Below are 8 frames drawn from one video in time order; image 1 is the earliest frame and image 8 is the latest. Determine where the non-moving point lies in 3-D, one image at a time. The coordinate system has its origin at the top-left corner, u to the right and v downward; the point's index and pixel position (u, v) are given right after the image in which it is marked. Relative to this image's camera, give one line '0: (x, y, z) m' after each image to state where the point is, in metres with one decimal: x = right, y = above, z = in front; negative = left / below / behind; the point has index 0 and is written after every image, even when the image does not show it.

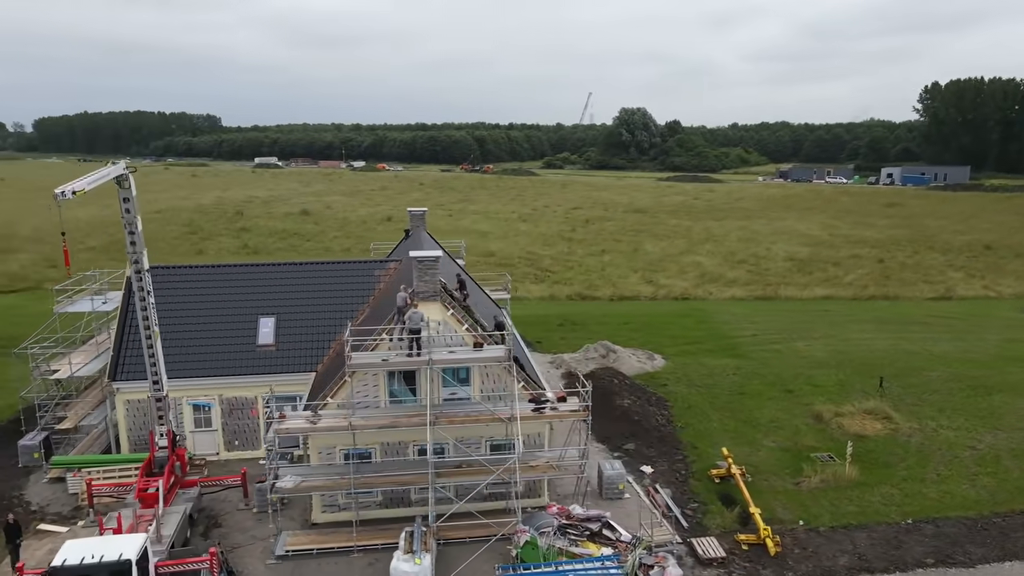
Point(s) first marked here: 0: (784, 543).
0: (+5.5, -5.2, +14.8) m
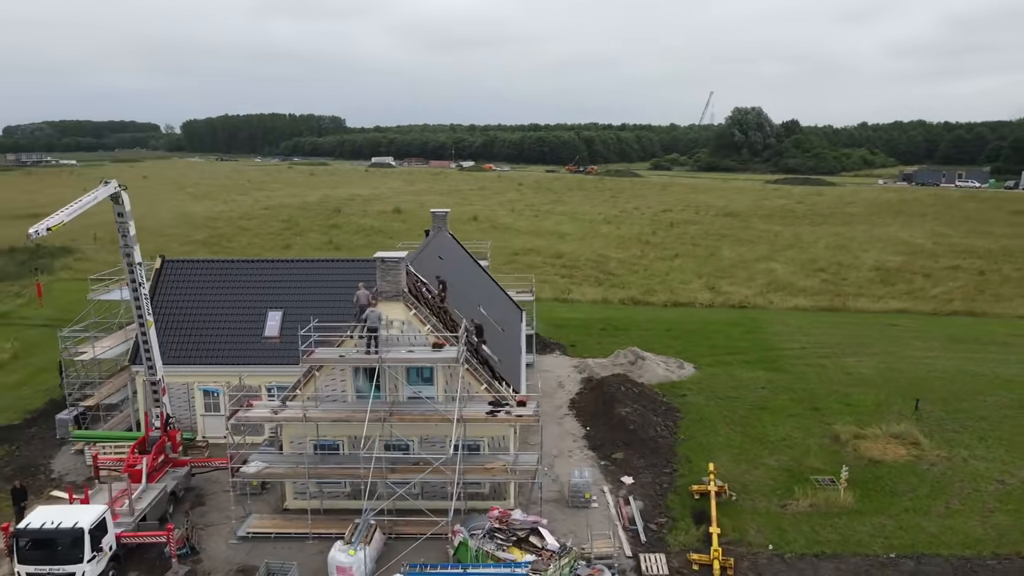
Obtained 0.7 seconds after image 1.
0: (+4.4, -5.4, +14.1) m
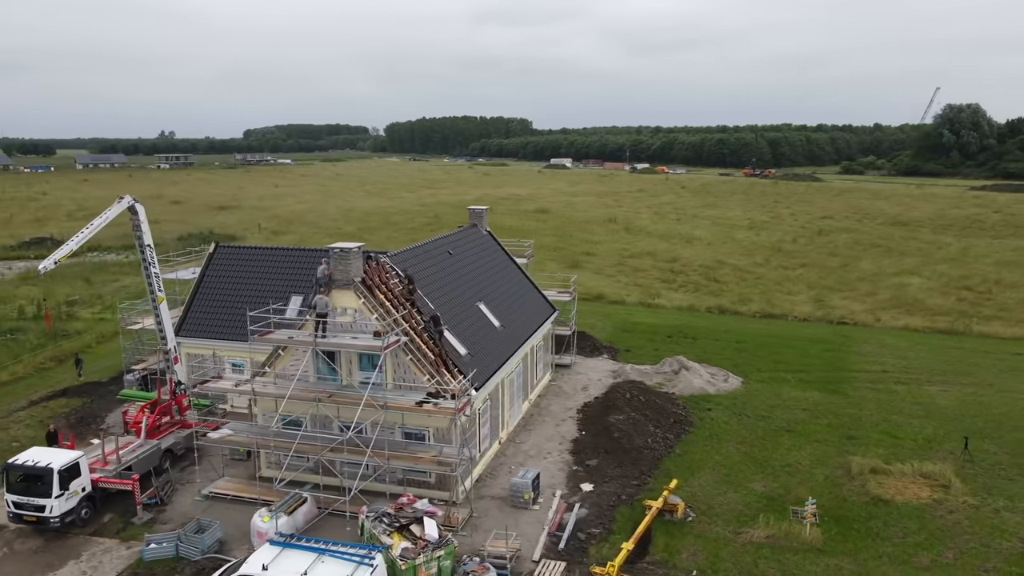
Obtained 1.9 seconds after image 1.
0: (+2.4, -5.5, +13.3) m
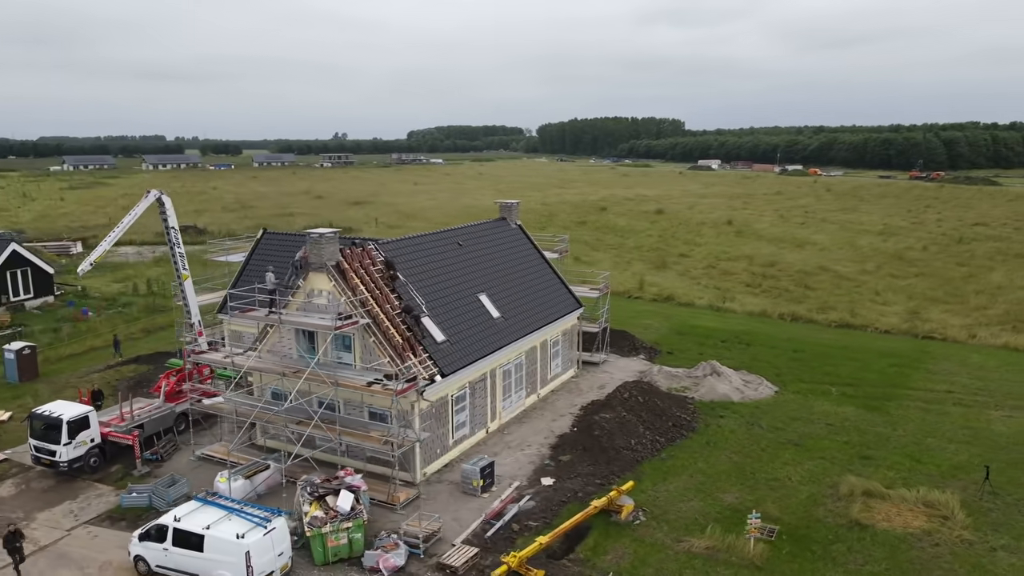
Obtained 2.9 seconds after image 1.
0: (+0.6, -5.3, +13.1) m
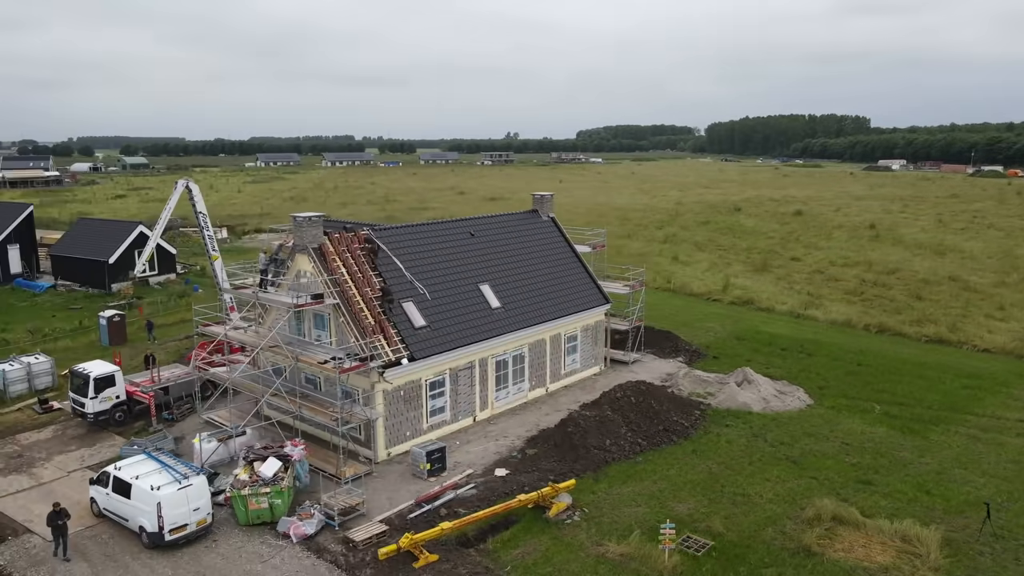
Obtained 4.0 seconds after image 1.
0: (-1.4, -5.0, +13.1) m
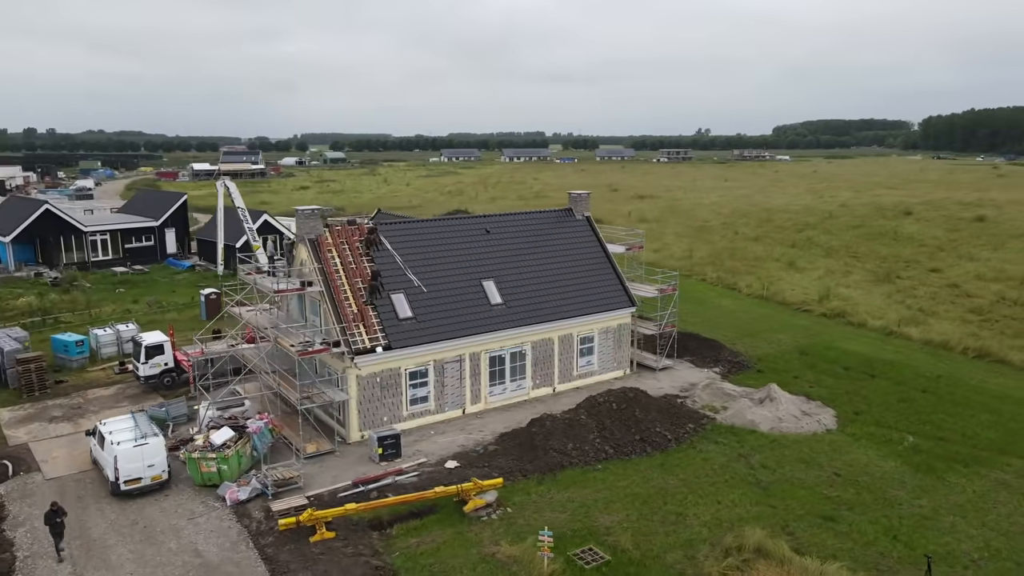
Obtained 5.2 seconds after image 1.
0: (-3.5, -4.9, +13.9) m
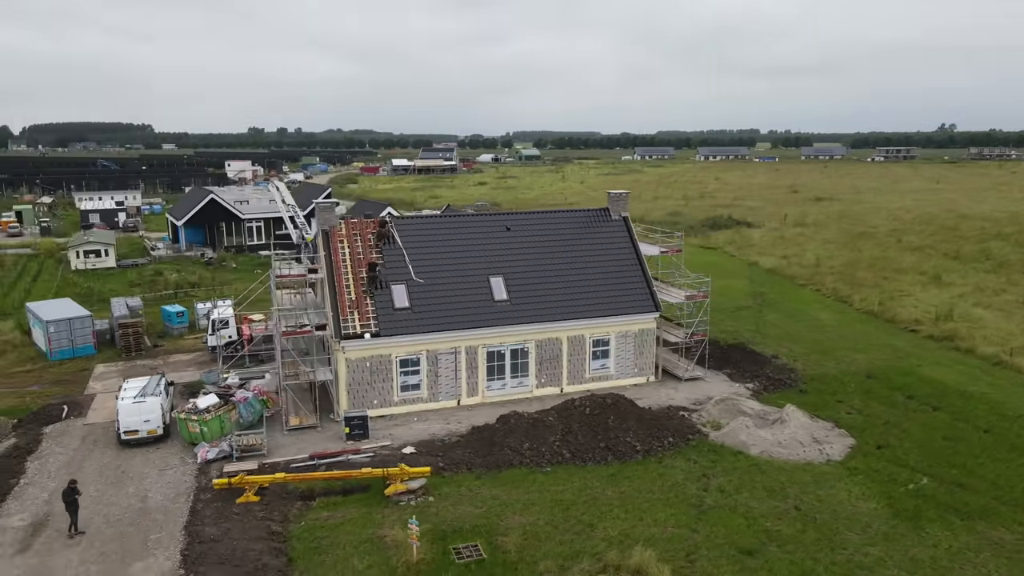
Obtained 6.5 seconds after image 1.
0: (-5.5, -4.6, +15.3) m
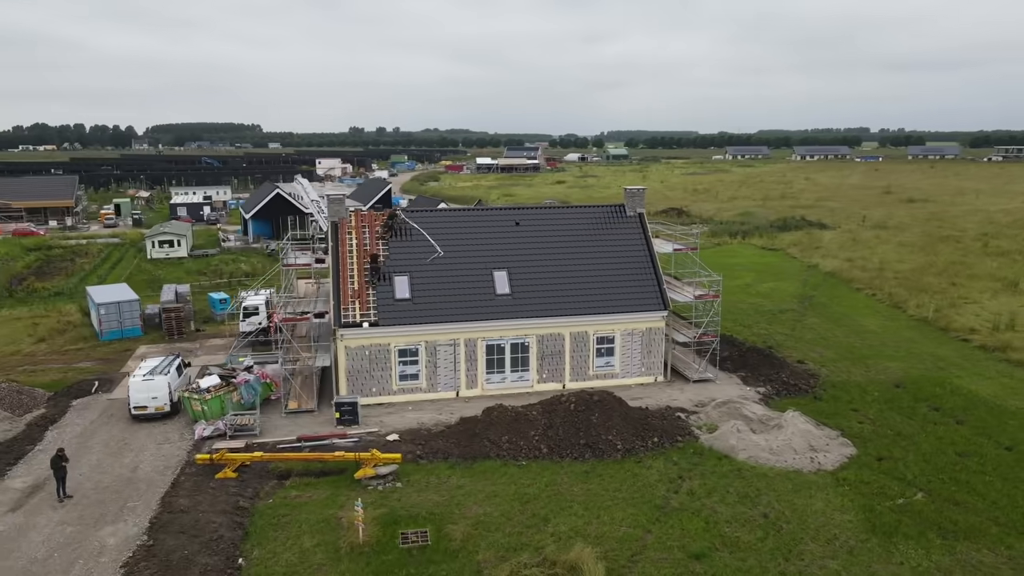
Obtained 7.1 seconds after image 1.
0: (-6.3, -4.3, +16.1) m
